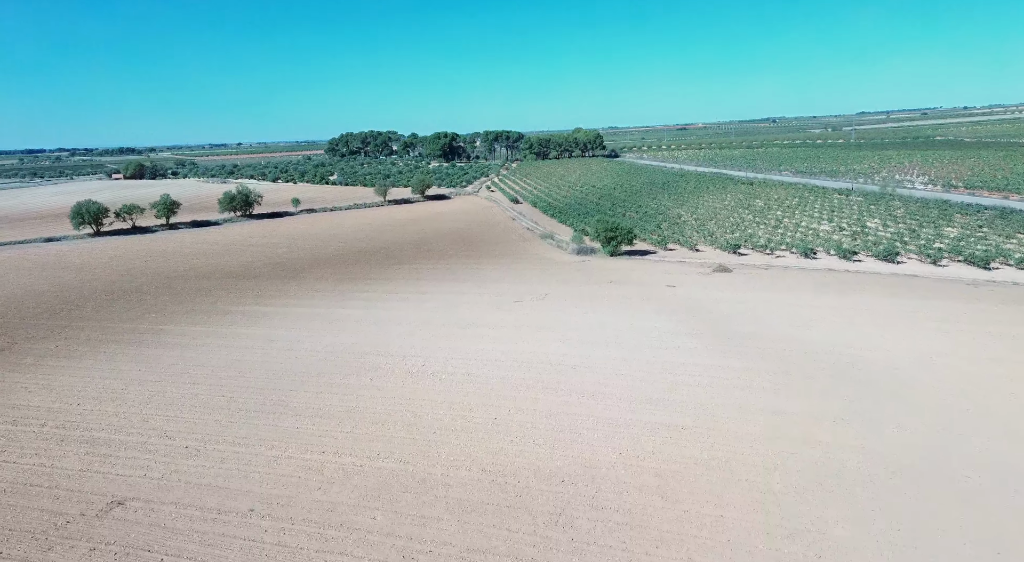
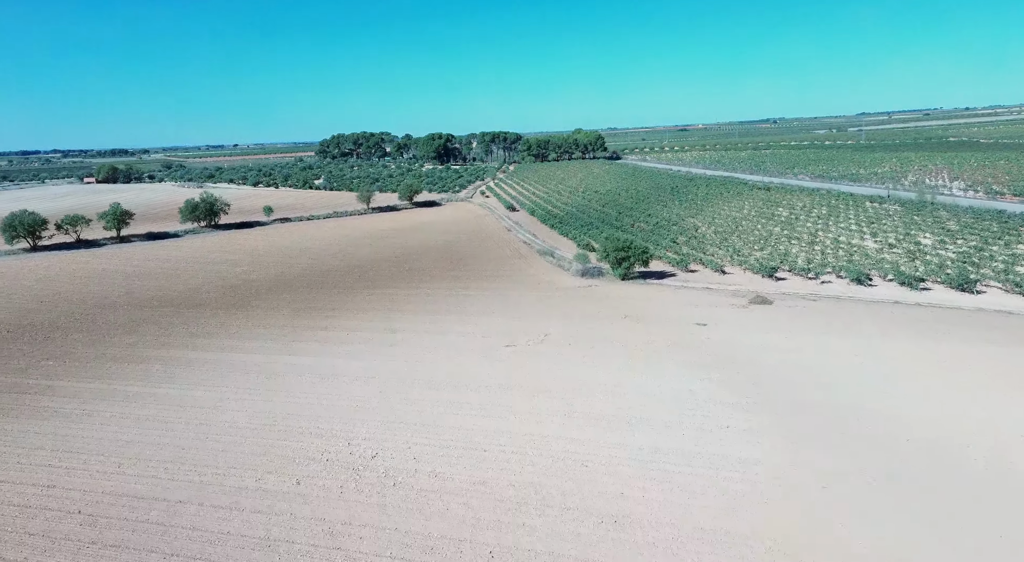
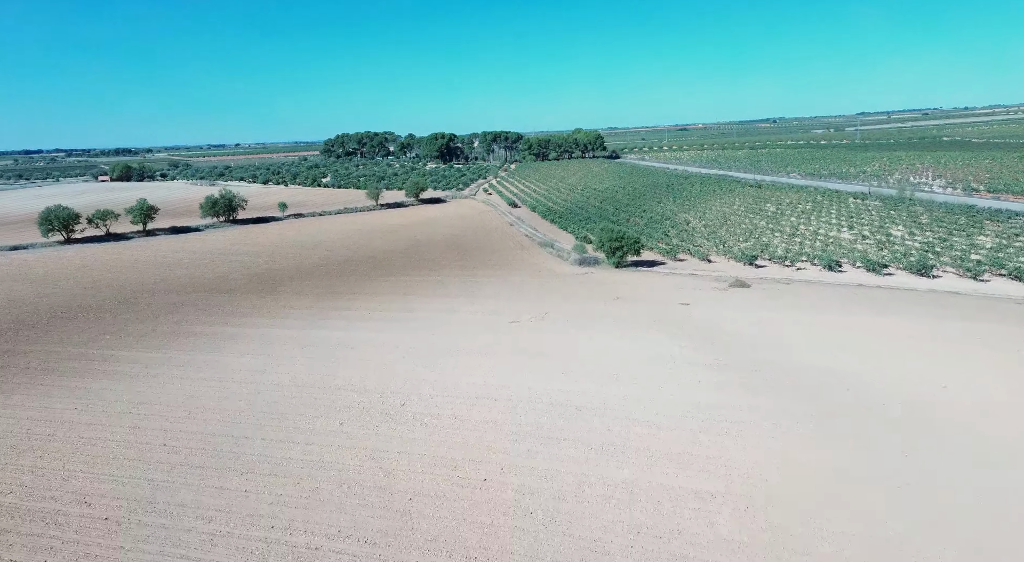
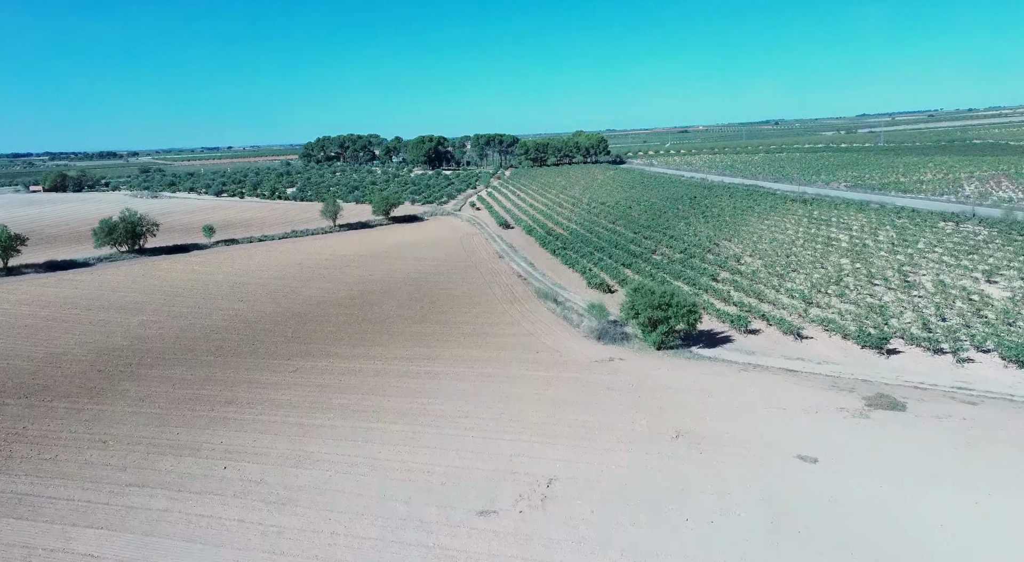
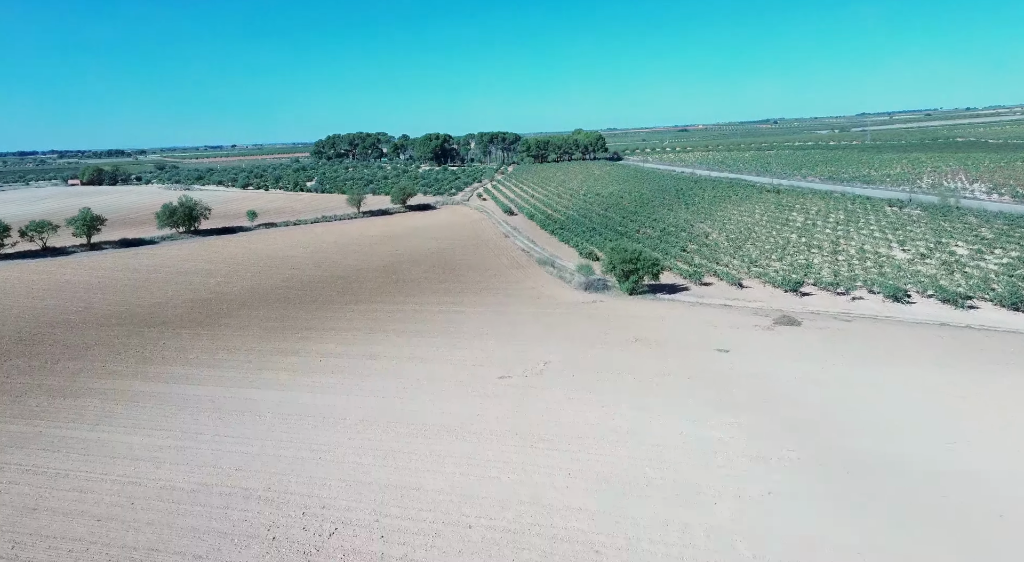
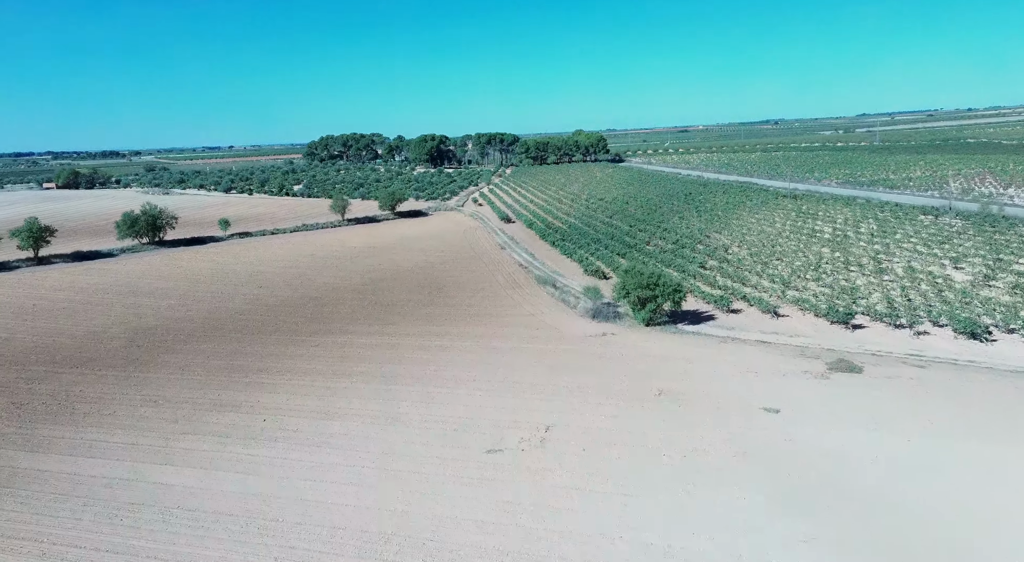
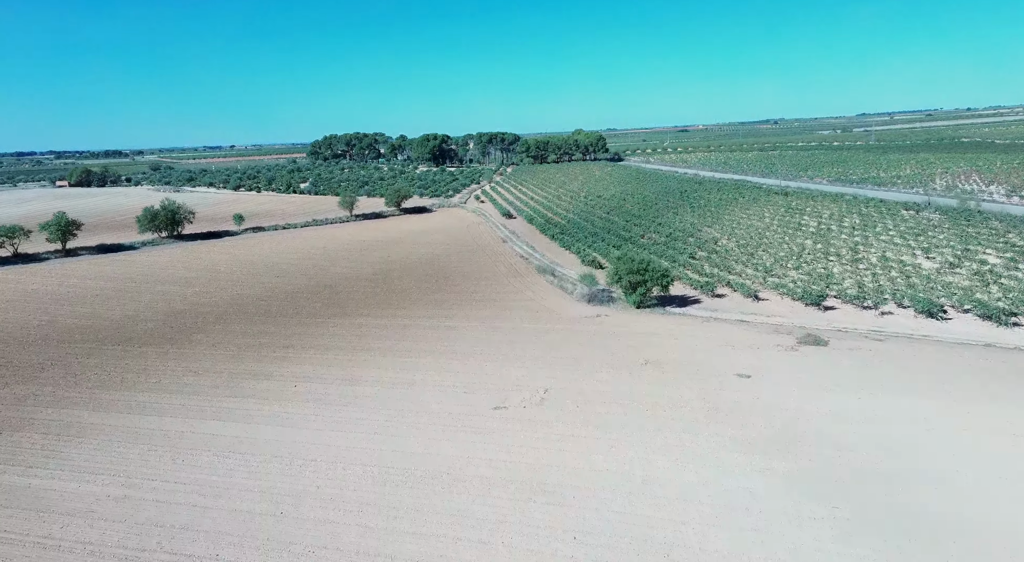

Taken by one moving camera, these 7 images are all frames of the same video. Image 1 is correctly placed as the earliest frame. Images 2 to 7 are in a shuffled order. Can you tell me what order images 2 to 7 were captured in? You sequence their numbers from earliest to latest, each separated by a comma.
3, 2, 5, 7, 6, 4
